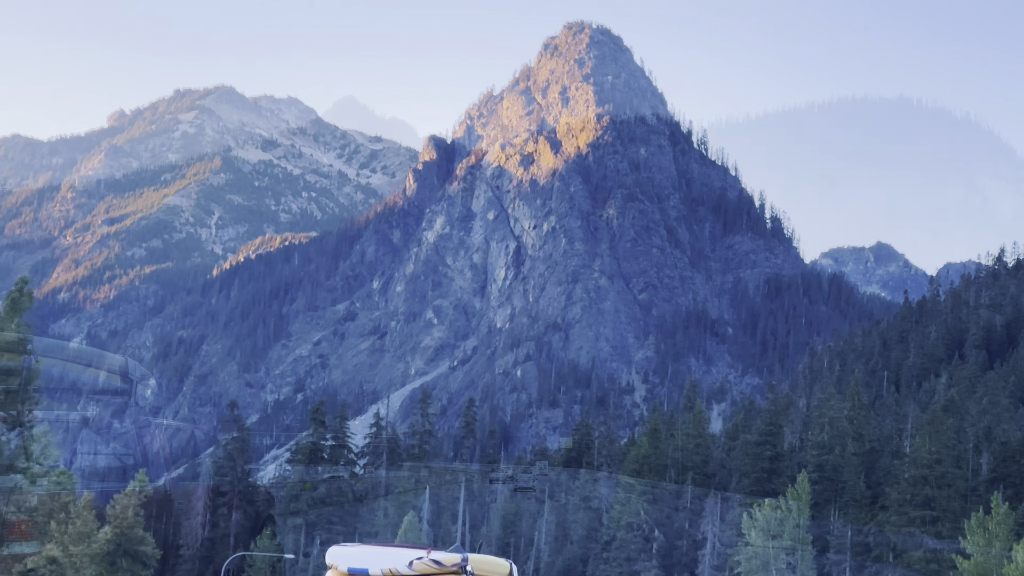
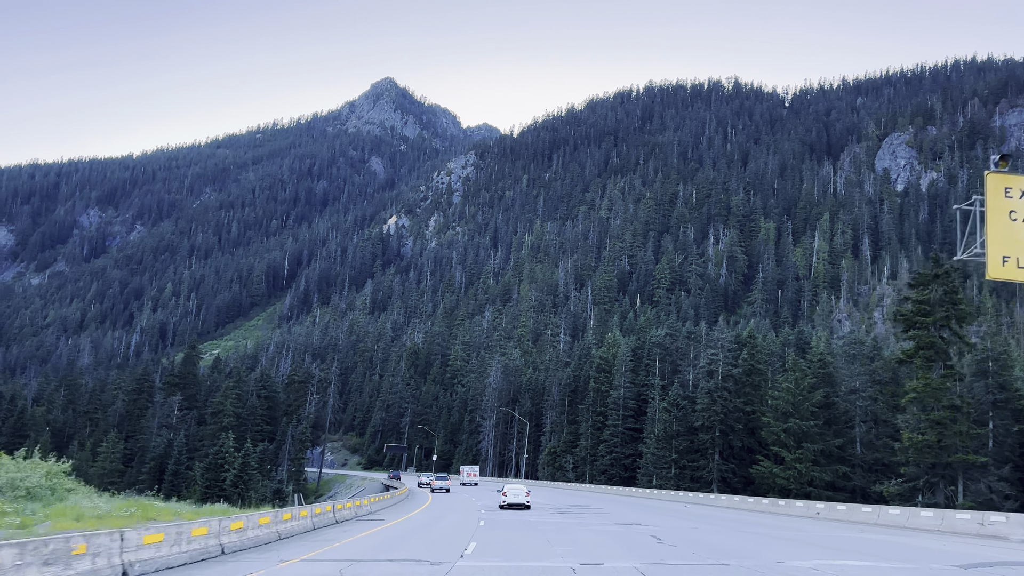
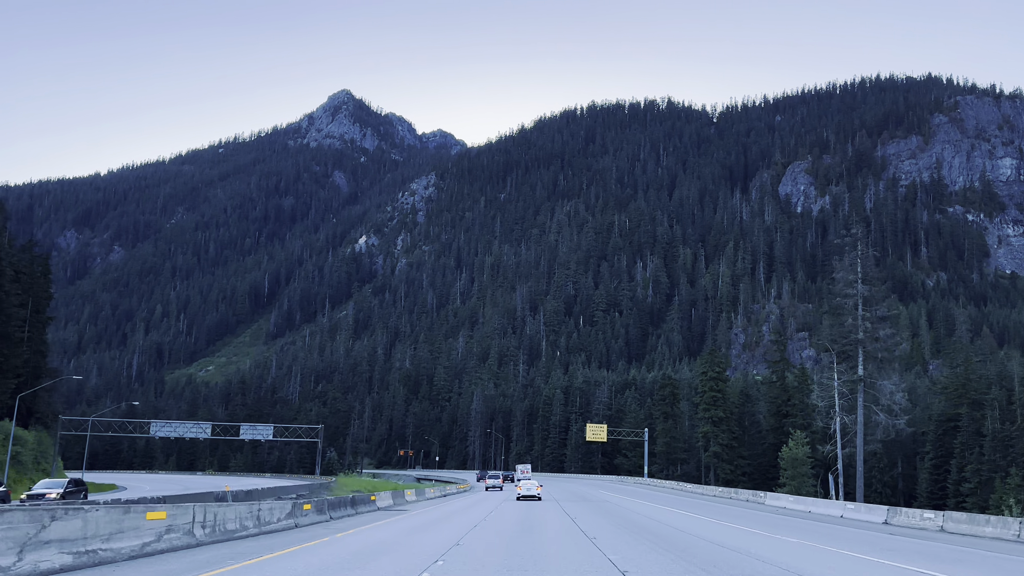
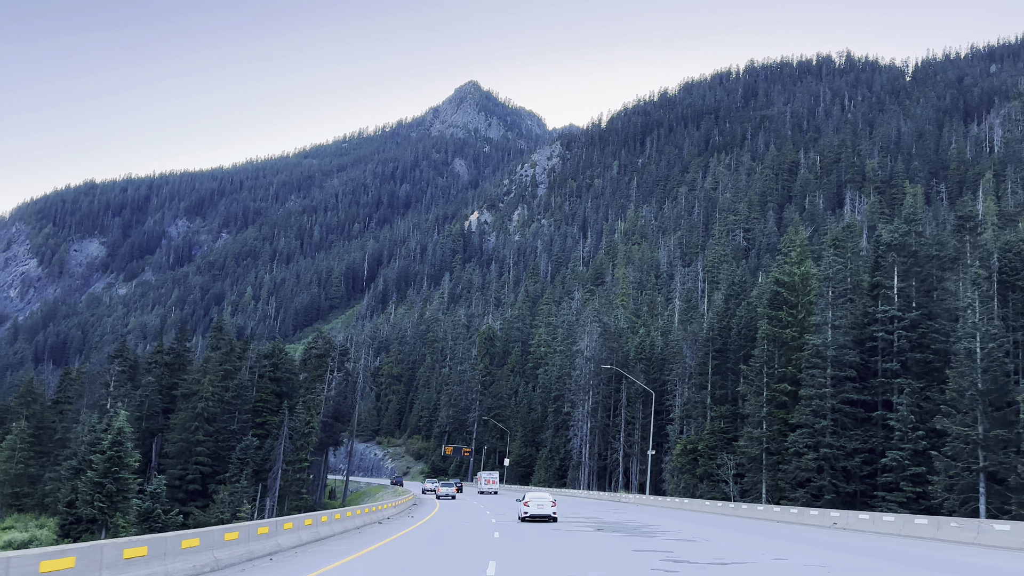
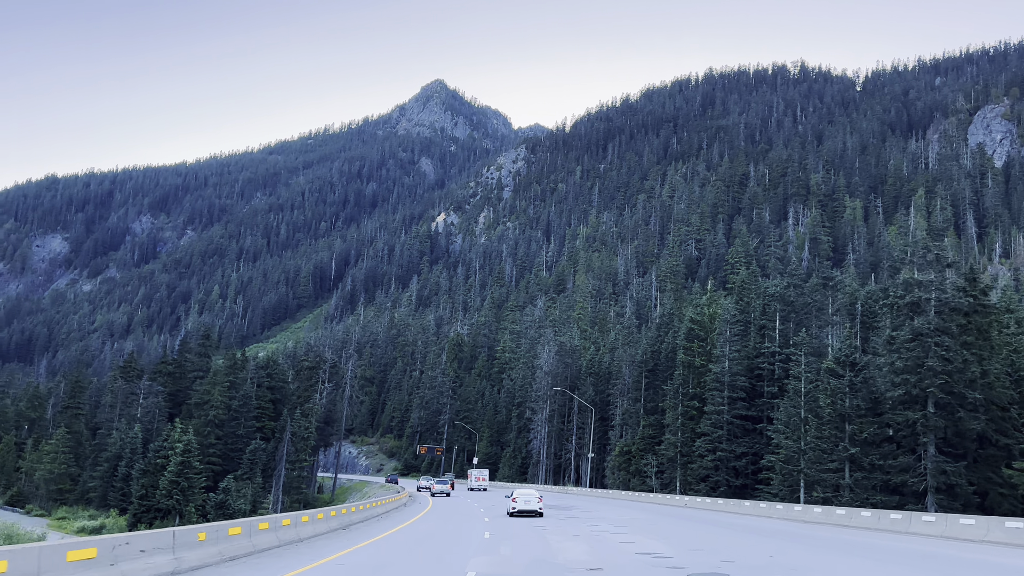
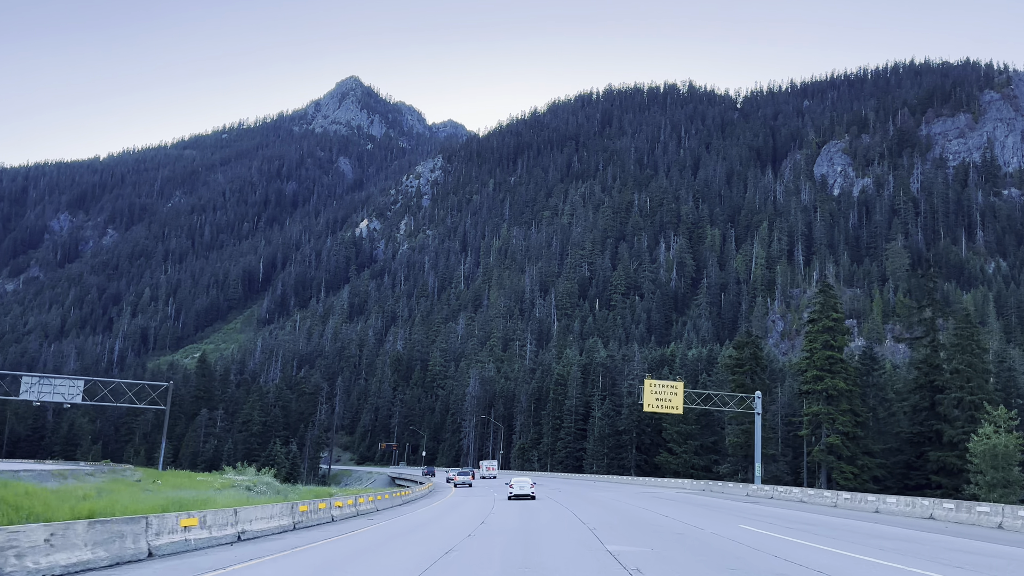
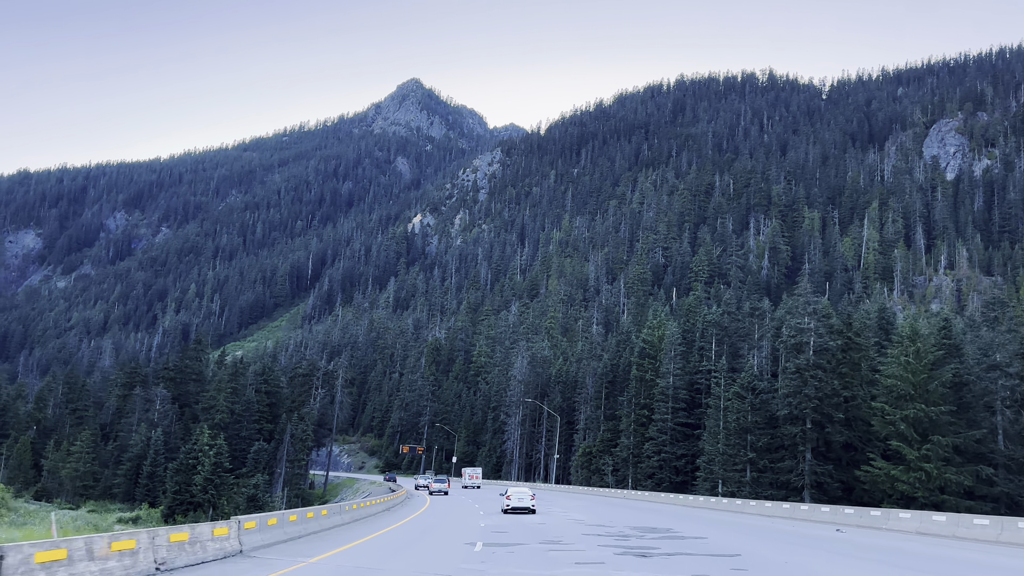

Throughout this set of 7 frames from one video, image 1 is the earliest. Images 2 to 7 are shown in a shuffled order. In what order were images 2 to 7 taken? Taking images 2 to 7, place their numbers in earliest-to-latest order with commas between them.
3, 6, 2, 7, 5, 4
